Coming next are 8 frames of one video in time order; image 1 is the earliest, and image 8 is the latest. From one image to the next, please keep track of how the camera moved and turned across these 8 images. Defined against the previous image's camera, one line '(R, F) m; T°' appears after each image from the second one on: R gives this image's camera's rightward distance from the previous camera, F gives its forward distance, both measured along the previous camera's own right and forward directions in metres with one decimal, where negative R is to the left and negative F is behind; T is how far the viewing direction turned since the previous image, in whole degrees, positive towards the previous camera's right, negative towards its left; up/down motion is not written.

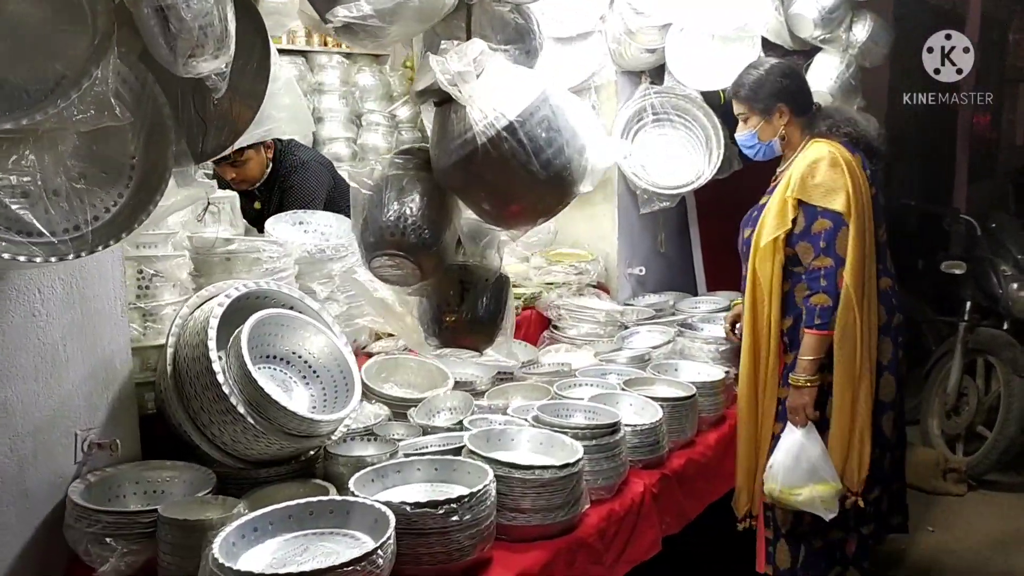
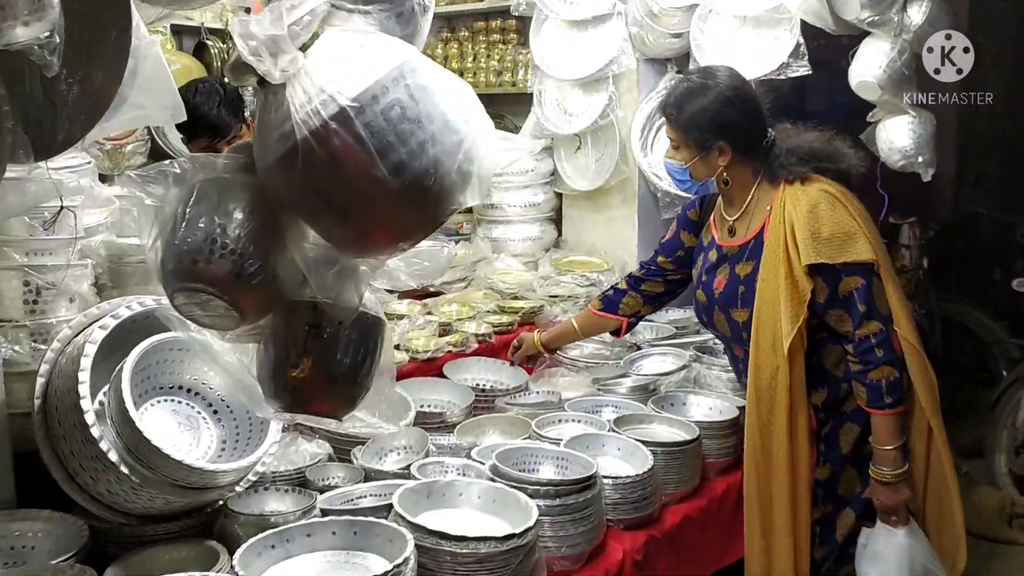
(+0.2, +0.3) m; -4°
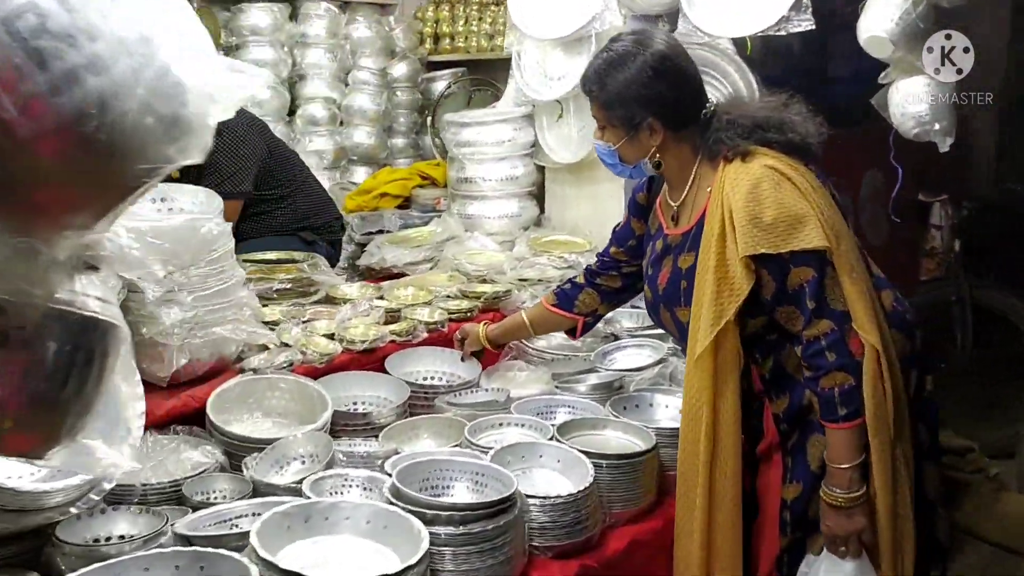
(+0.2, +0.3) m; -3°
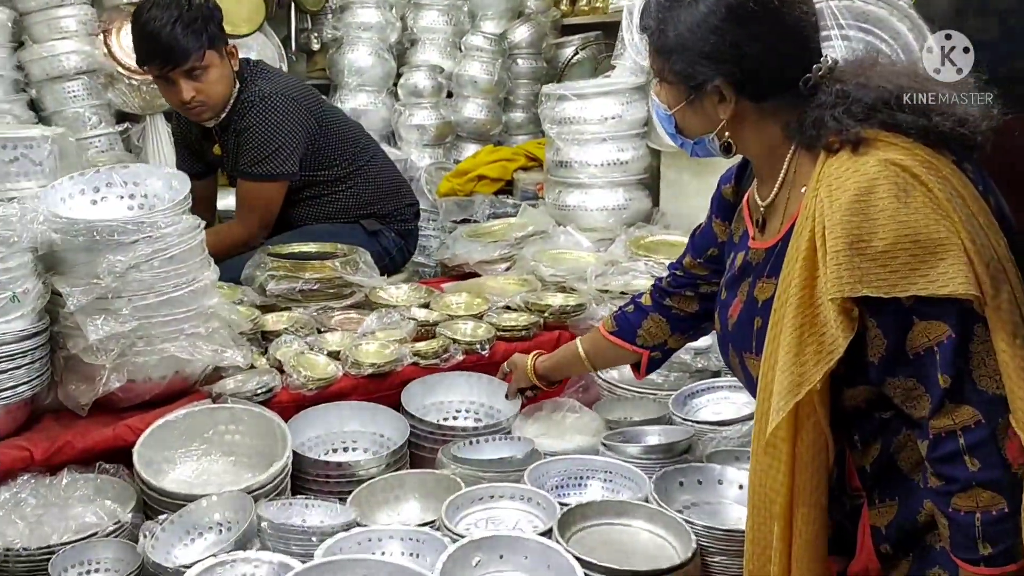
(+0.3, +0.5) m; -13°
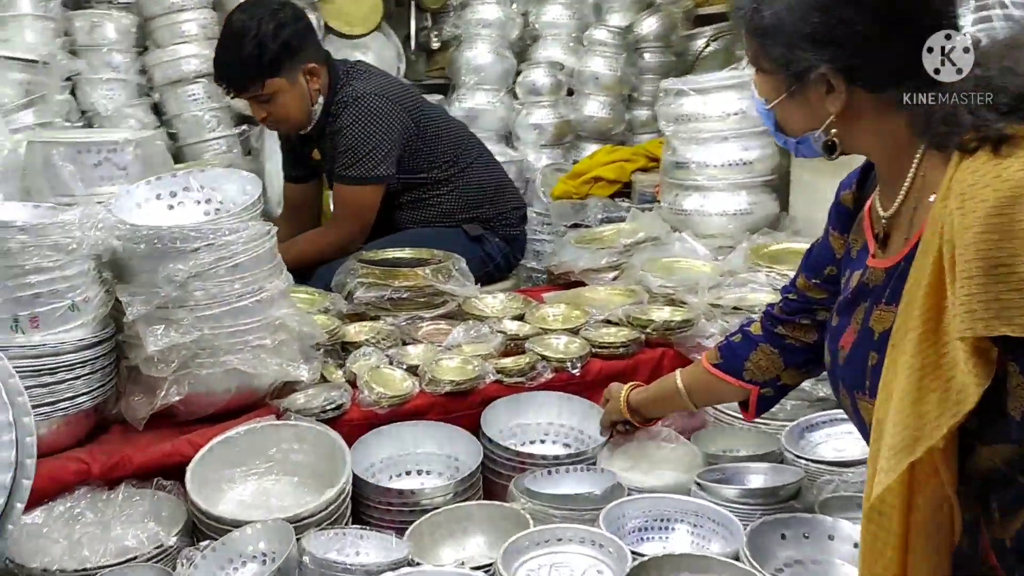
(+0.1, +0.1) m; -10°
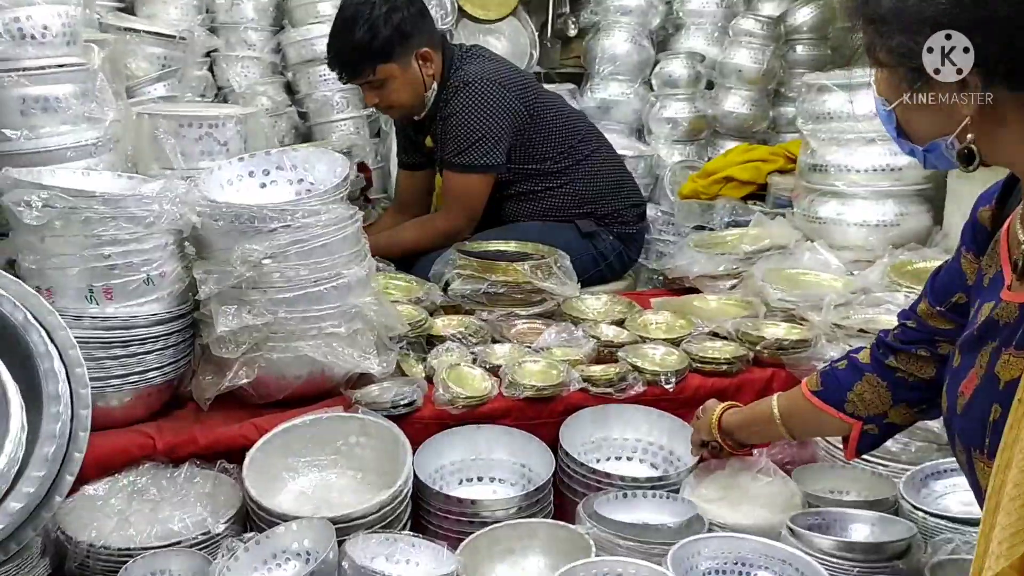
(+0.1, +0.1) m; -9°
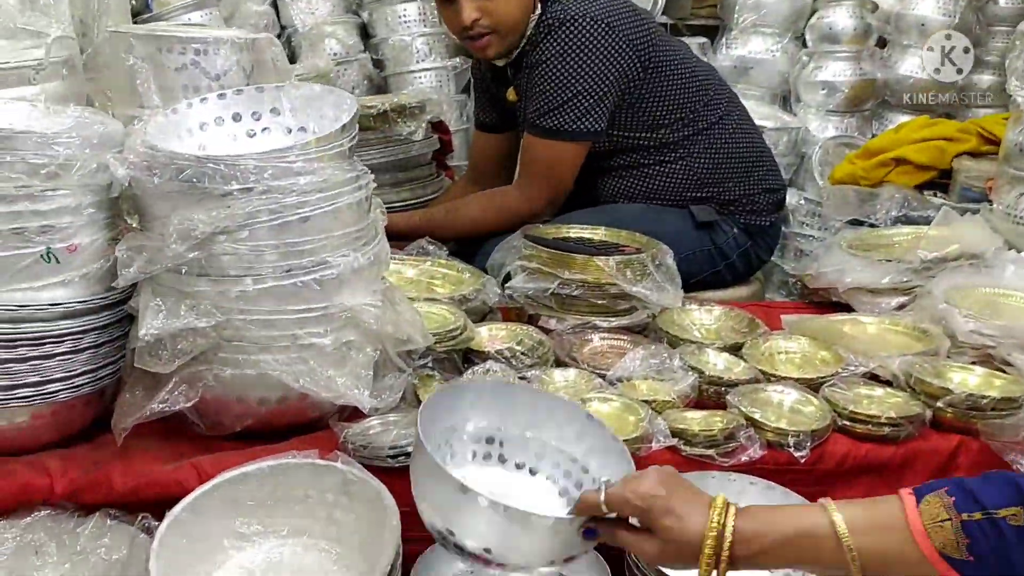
(+0.1, +0.4) m; -8°
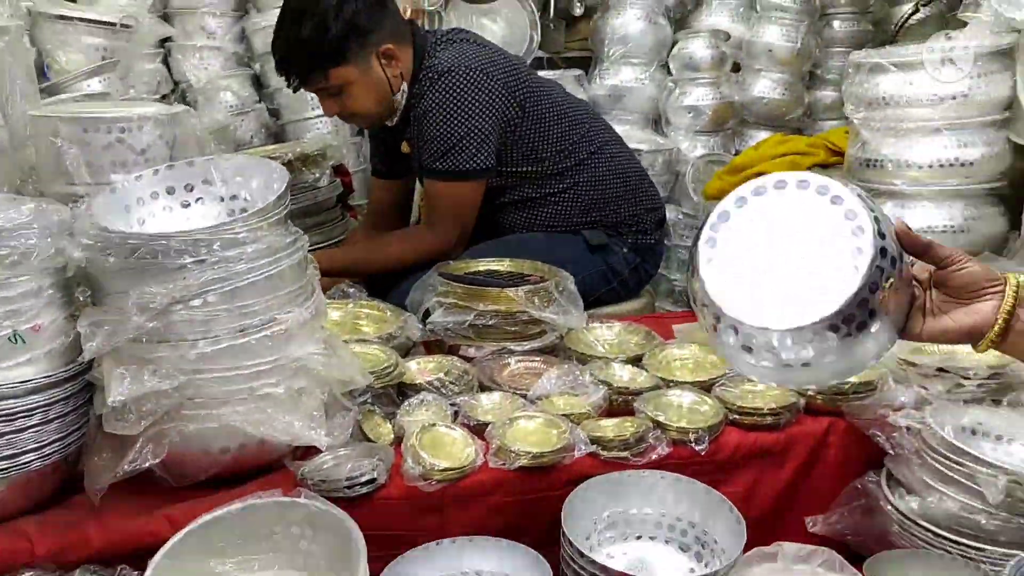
(0.0, -0.1) m; +7°
